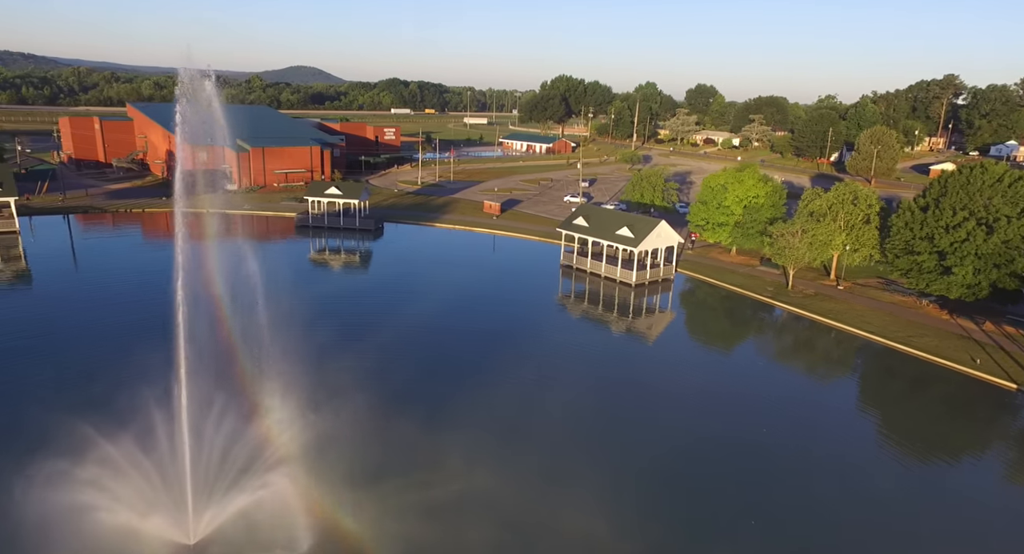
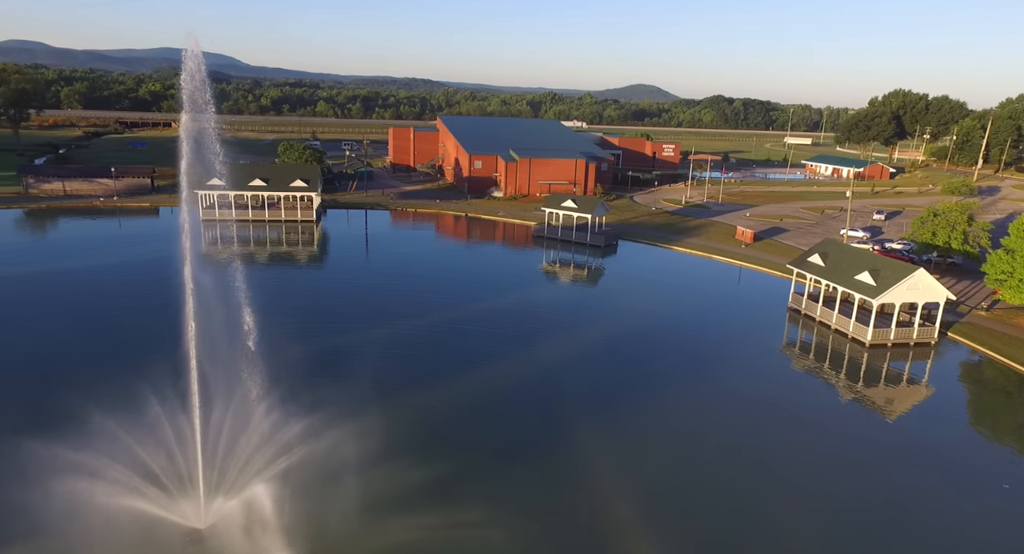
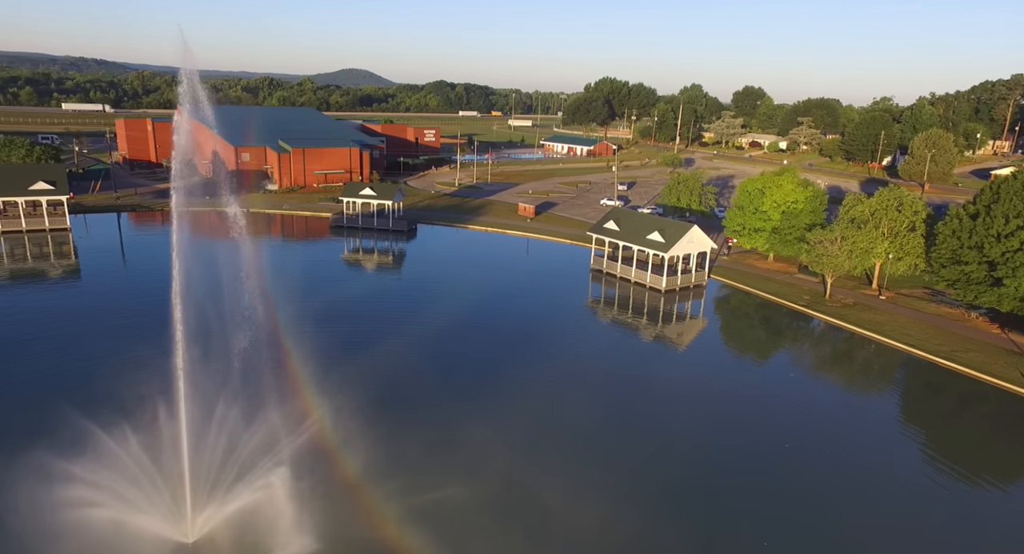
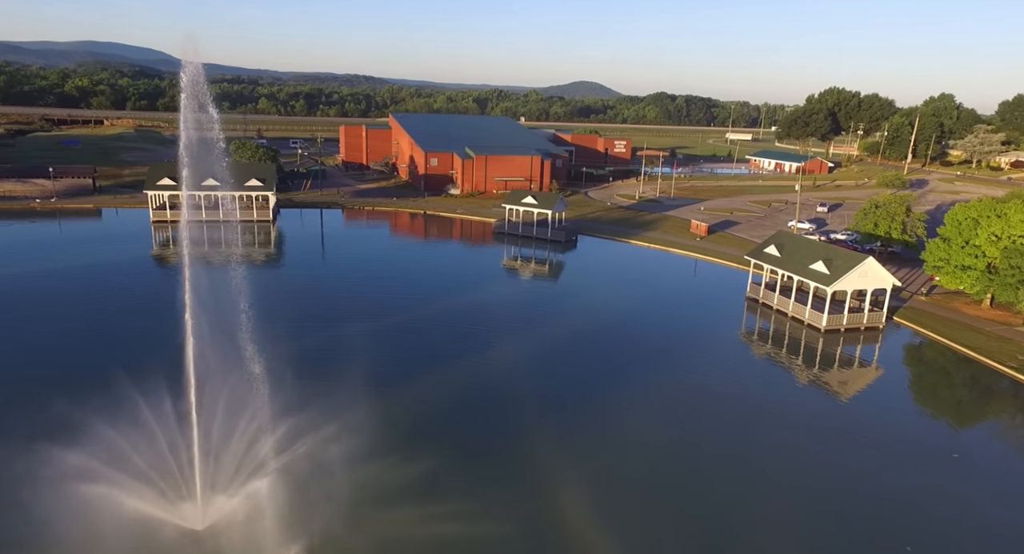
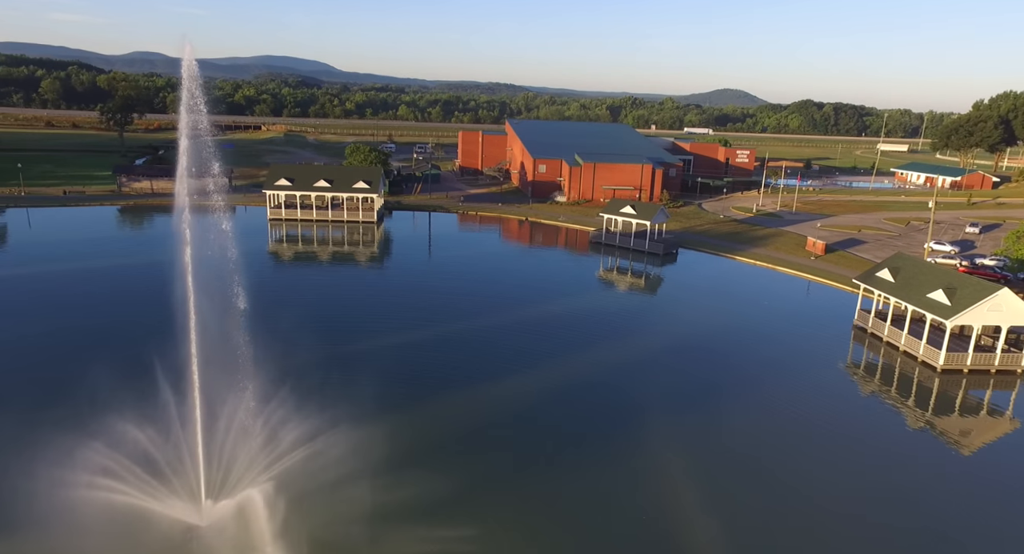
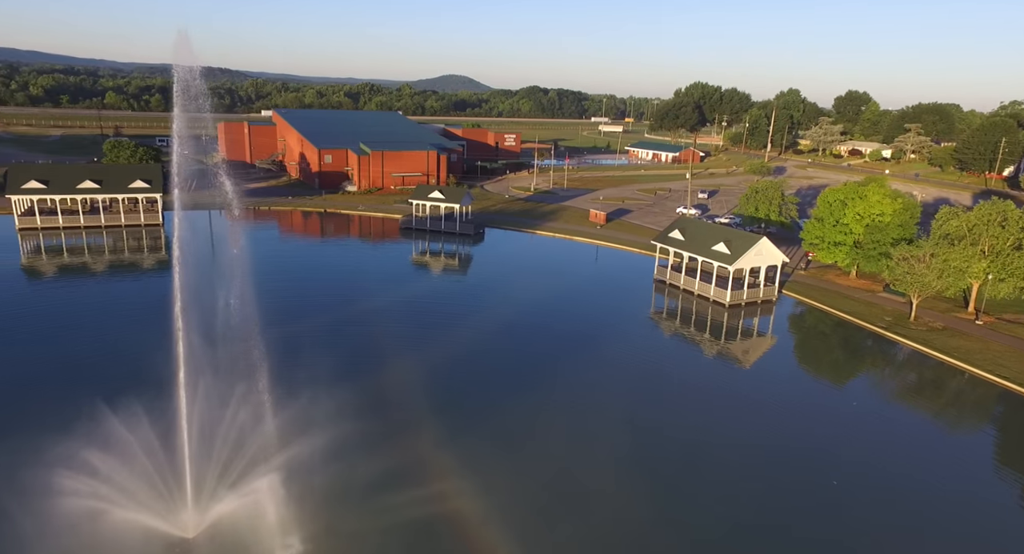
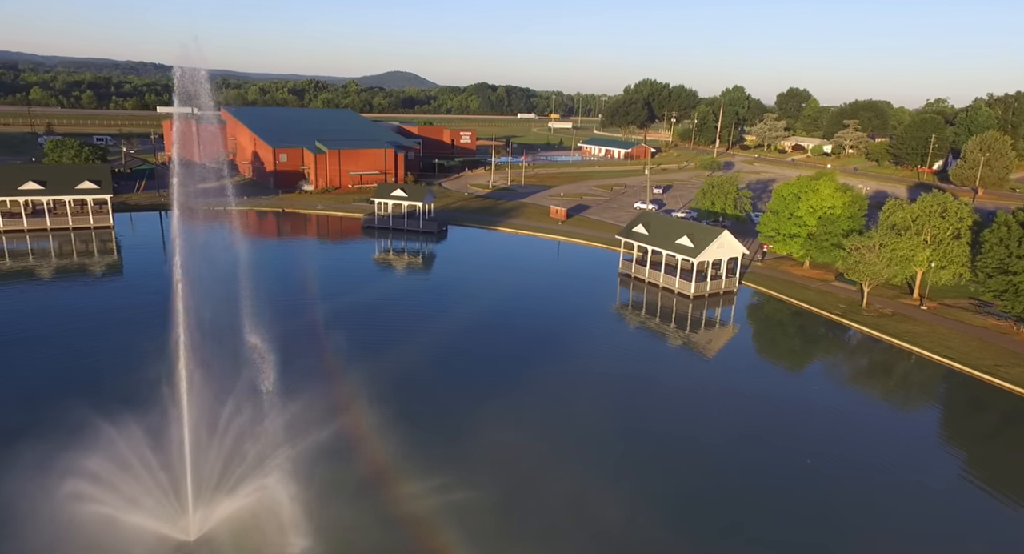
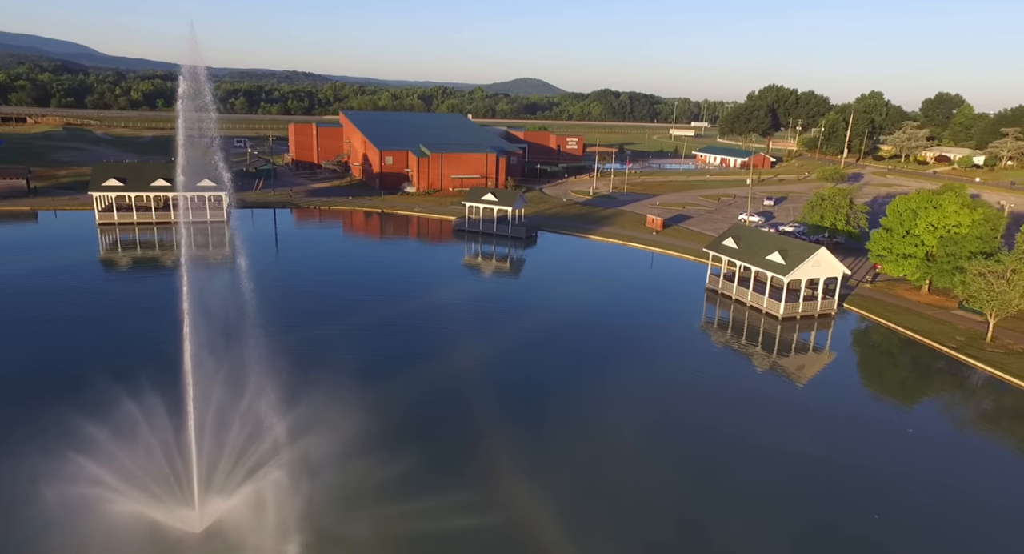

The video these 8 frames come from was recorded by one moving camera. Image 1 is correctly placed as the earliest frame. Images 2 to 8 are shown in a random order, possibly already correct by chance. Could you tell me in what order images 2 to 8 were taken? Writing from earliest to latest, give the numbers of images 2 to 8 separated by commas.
3, 7, 6, 8, 4, 2, 5
